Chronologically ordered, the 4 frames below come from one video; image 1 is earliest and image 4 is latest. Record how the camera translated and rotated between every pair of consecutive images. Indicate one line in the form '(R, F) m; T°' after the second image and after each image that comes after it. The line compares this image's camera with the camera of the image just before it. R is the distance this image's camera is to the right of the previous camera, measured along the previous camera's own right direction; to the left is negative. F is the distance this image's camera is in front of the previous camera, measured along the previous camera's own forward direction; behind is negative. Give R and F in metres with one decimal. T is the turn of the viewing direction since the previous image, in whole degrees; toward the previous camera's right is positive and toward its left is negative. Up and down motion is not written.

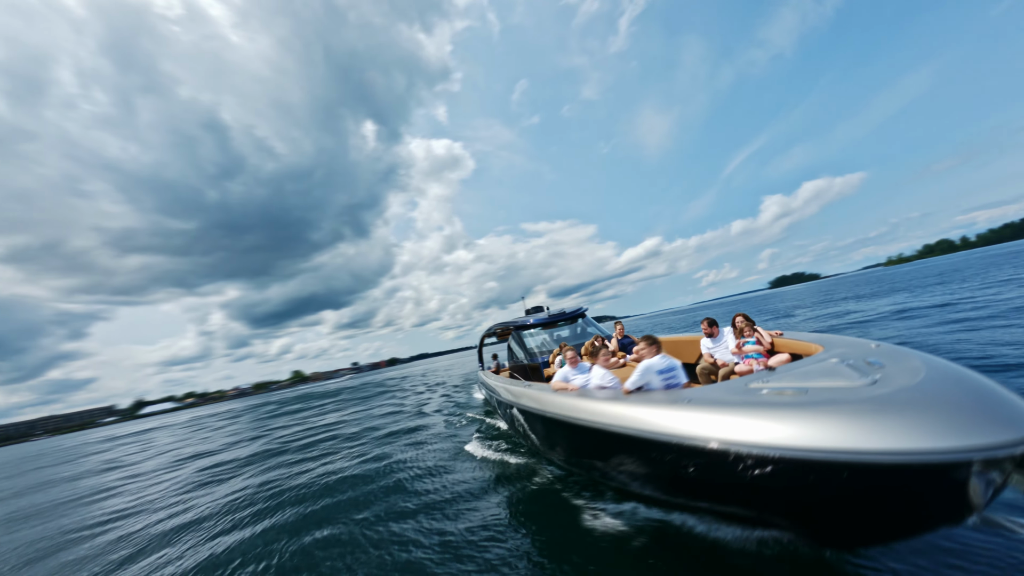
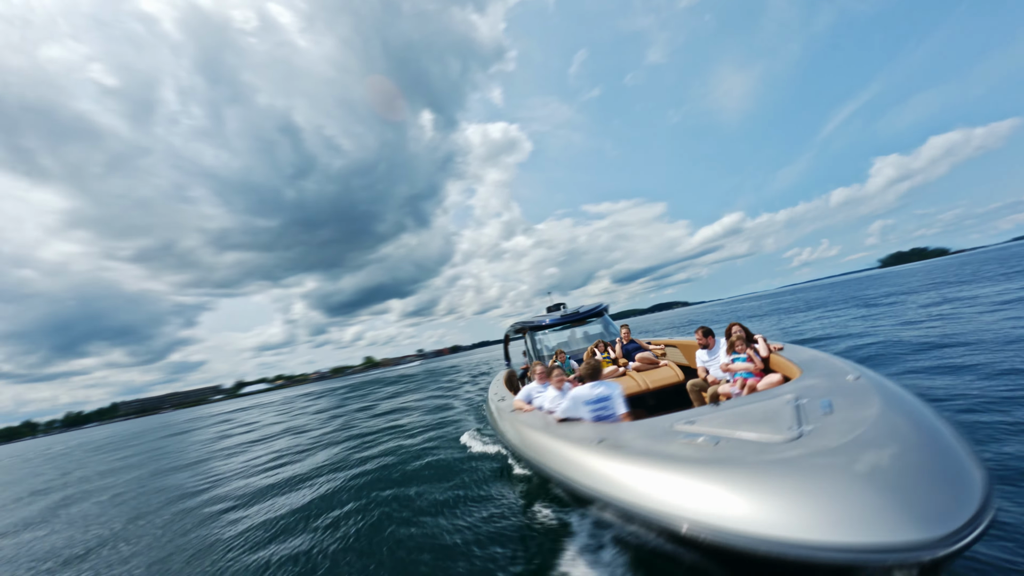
(+0.1, -1.1) m; -5°
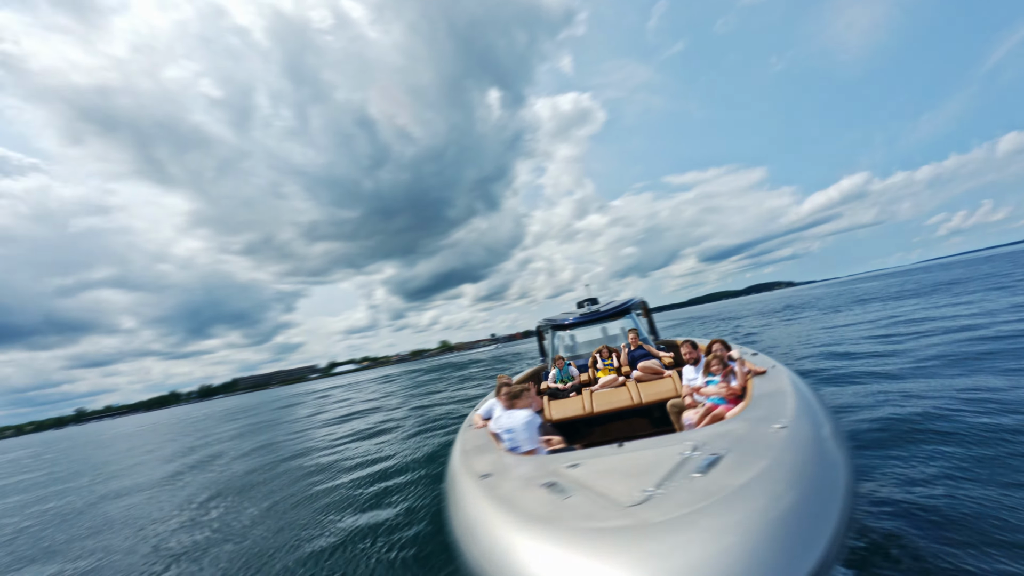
(+0.1, -1.0) m; -6°
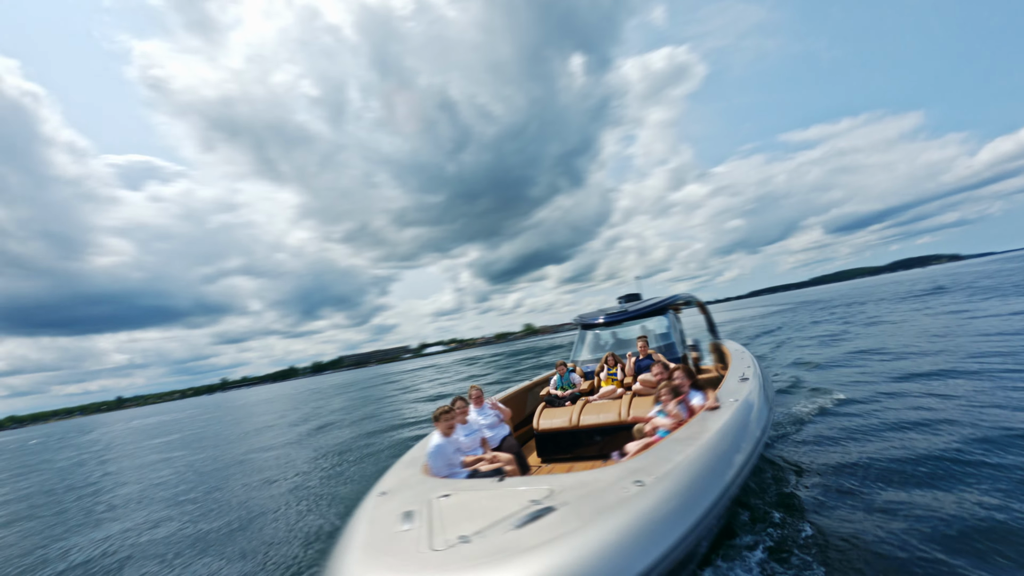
(+0.9, -2.5) m; -7°
